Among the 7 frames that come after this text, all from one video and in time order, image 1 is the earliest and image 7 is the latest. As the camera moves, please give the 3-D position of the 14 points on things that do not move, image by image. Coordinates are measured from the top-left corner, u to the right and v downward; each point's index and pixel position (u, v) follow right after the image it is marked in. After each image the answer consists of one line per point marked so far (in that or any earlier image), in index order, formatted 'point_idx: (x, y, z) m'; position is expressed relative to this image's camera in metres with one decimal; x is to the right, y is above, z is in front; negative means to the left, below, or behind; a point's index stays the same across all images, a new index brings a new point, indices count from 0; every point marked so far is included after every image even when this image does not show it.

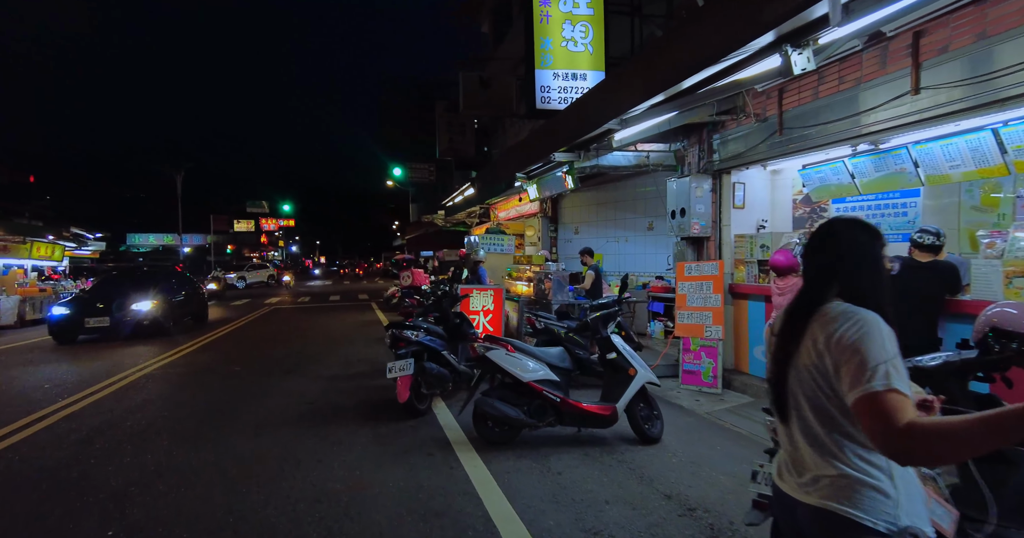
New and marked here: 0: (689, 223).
0: (+2.6, +0.7, +7.3) m
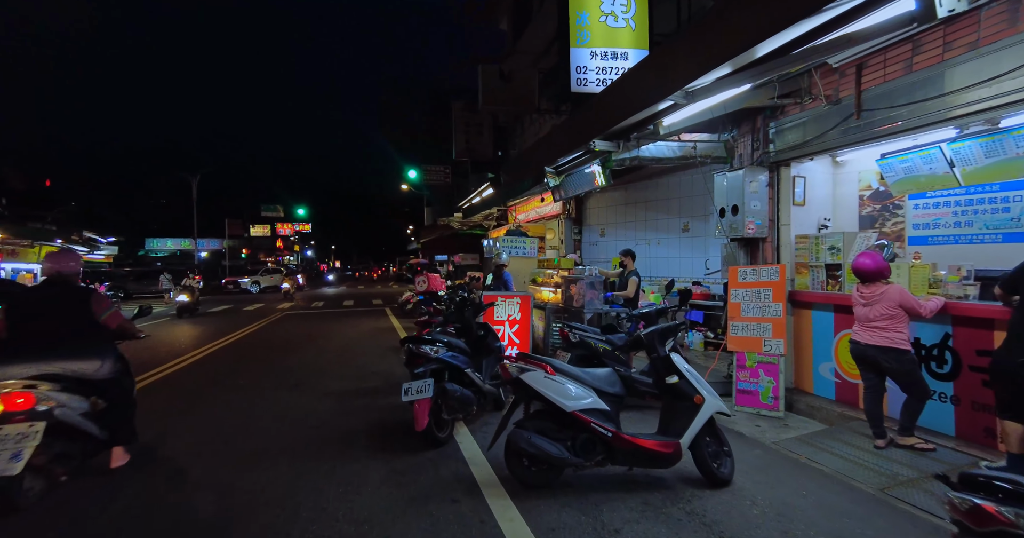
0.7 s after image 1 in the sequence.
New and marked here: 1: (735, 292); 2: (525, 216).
0: (+3.0, +0.6, +6.5) m
1: (+2.9, -0.3, +6.4) m
2: (+0.5, +1.8, +16.9) m
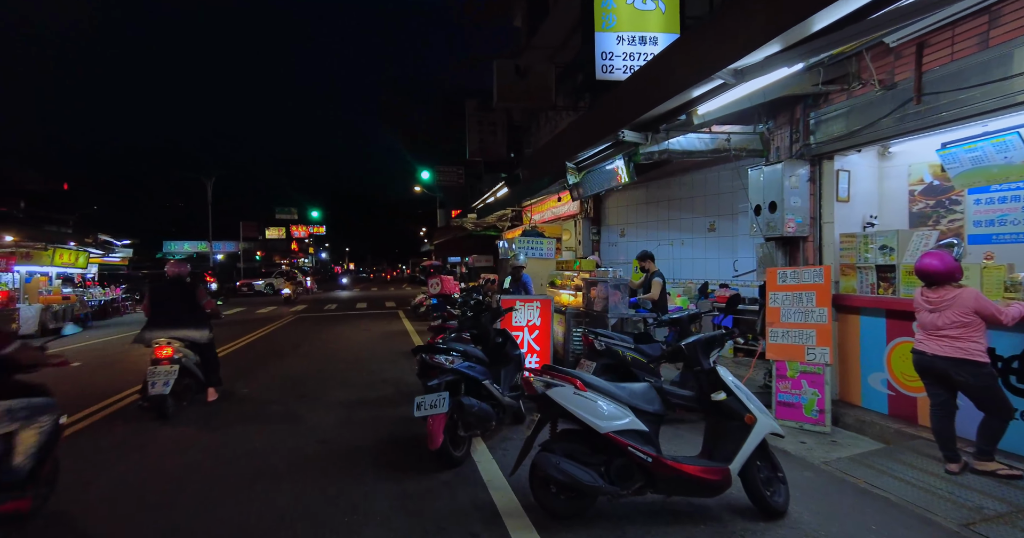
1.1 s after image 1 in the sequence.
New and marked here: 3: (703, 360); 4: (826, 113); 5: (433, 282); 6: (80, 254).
0: (+3.3, +0.6, +6.0) m
1: (+3.1, -0.3, +5.9) m
2: (+1.0, +1.8, +16.4) m
3: (+1.4, -0.7, +3.6) m
4: (+3.6, +1.8, +5.6) m
5: (-2.4, -0.4, +15.2) m
6: (-15.9, +0.5, +18.0) m
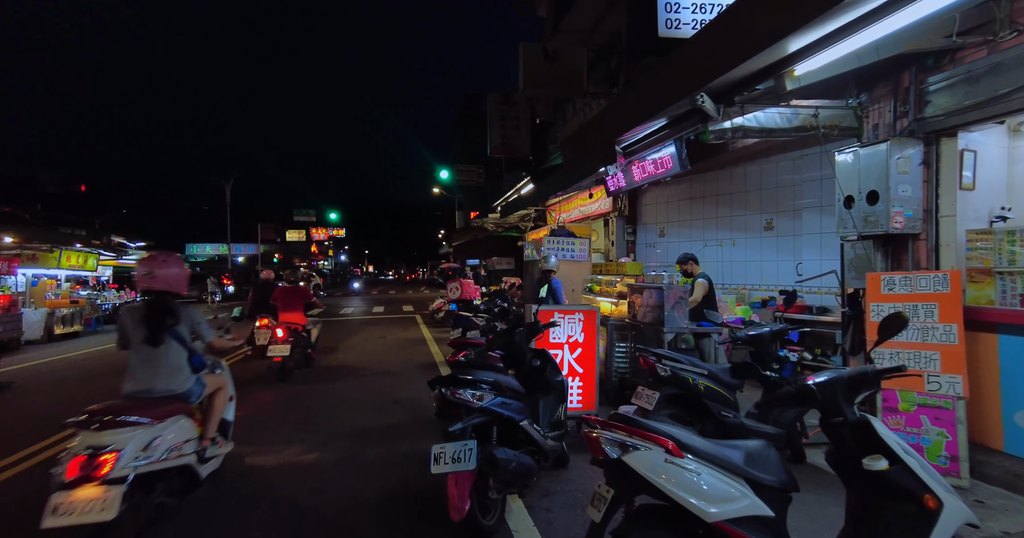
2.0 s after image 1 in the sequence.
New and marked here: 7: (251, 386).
0: (+3.7, +0.5, +4.8) m
1: (+3.5, -0.4, +4.7) m
2: (+1.8, +1.7, +15.3) m
3: (+1.7, -0.7, +2.5) m
4: (+4.0, +1.7, +4.4) m
5: (-1.7, -0.5, +14.2) m
6: (-15.1, +0.4, +17.5) m
7: (-4.3, -1.9, +8.0) m
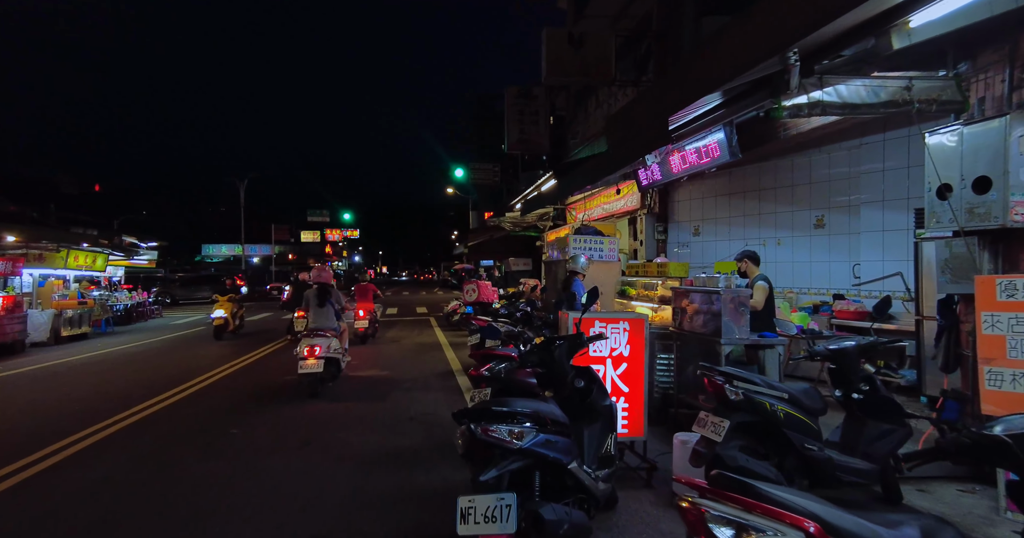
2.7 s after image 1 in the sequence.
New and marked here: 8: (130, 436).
0: (+3.9, +0.5, +4.0) m
1: (+3.8, -0.4, +3.9) m
2: (+2.3, +1.6, +14.6) m
3: (+1.9, -0.7, +1.7) m
4: (+4.3, +1.7, +3.6) m
5: (-1.2, -0.5, +13.5) m
6: (-14.5, +0.4, +17.1) m
7: (-3.9, -1.9, +7.4) m
8: (-4.8, -2.1, +6.1) m
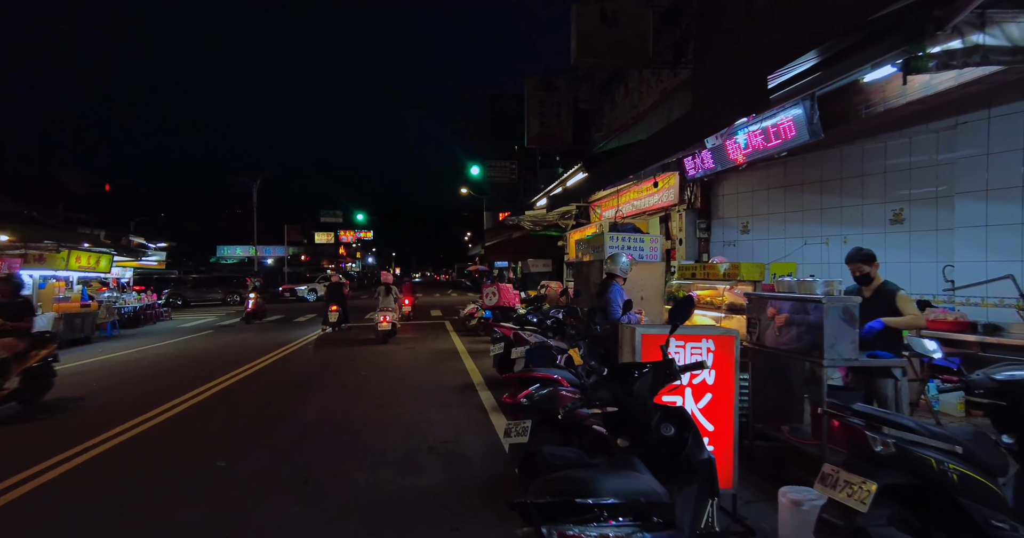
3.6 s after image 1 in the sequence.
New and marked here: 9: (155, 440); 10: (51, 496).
0: (+4.3, +0.5, +2.9) m
1: (+4.1, -0.4, +2.8) m
2: (+2.9, +1.6, +13.5) m
3: (+2.2, -0.7, +0.6) m
4: (+4.6, +1.7, +2.5) m
5: (-0.6, -0.6, +12.5) m
6: (-13.8, +0.4, +16.5) m
7: (-3.5, -1.9, +6.5) m
8: (-4.4, -2.1, +5.3) m
9: (-4.4, -2.1, +6.1) m
10: (-4.2, -2.1, +4.5) m
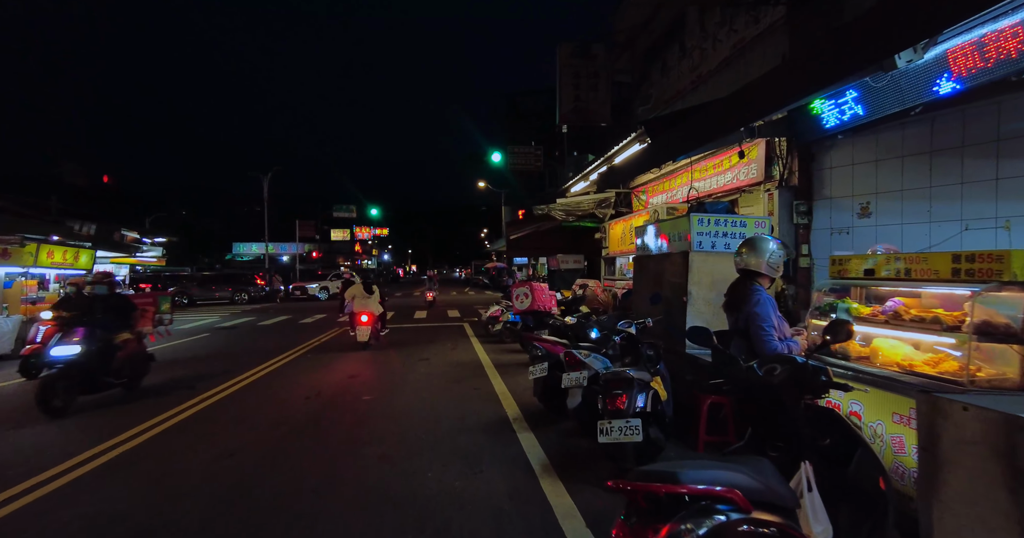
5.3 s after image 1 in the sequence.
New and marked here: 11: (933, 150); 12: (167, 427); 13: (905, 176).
0: (+4.7, +0.5, +0.6) m
1: (+4.6, -0.4, +0.5) m
2: (+3.7, +1.7, +11.2) m
3: (+2.5, -0.7, -1.6) m
4: (+5.0, +1.7, +0.2) m
5: (+0.1, -0.5, +10.4) m
6: (-12.9, +0.5, +14.8) m
7: (-2.9, -1.9, +4.5) m
8: (-3.9, -2.1, +3.2) m
9: (-3.9, -2.1, +4.1) m
10: (-3.7, -2.0, +2.4) m
11: (+5.4, +1.5, +6.3) m
12: (-4.5, -2.1, +6.4) m
13: (+5.2, +1.2, +6.5) m
